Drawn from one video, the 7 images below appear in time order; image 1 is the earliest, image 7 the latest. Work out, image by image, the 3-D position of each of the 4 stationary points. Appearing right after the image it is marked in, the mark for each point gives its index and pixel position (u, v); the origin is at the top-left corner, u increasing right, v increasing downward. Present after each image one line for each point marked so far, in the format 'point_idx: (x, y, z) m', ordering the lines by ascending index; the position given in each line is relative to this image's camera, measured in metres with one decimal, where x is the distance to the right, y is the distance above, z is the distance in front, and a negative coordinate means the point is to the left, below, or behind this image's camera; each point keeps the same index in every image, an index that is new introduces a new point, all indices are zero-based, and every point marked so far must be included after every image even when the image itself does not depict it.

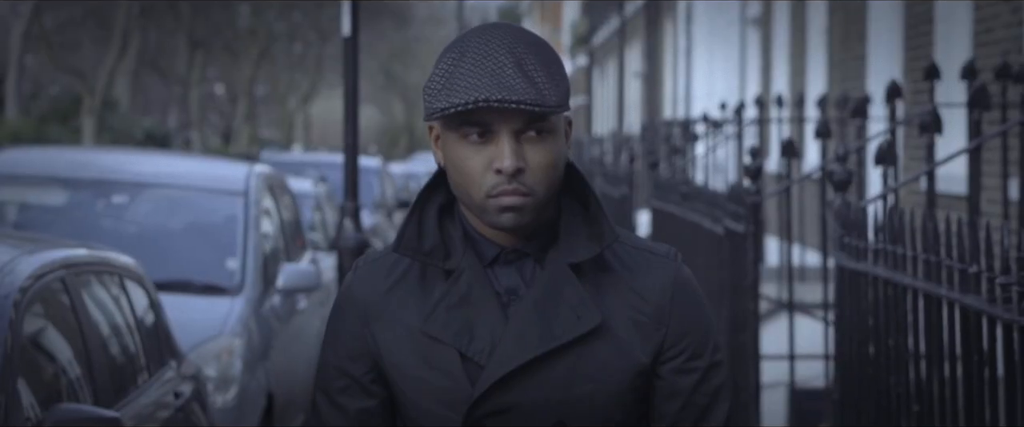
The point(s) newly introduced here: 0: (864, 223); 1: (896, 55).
0: (+1.2, 0.0, +5.8) m
1: (+2.7, +1.1, +12.1) m
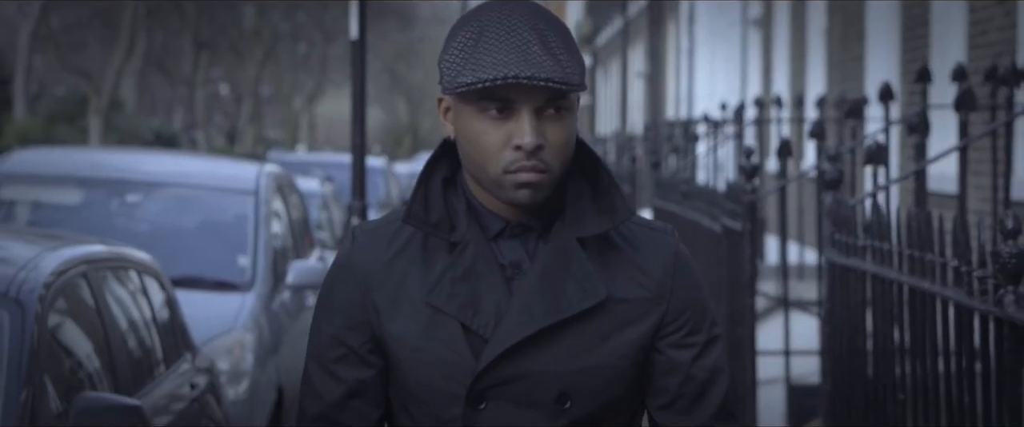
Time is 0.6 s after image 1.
0: (+1.2, 0.0, +6.0) m
1: (+2.8, +1.1, +12.3) m
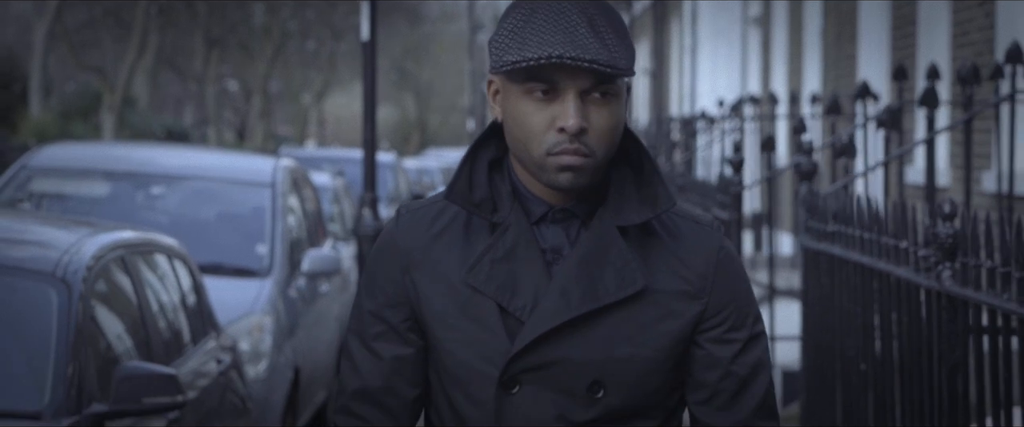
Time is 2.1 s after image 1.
0: (+1.2, 0.0, +6.5) m
1: (+2.8, +1.2, +12.8) m
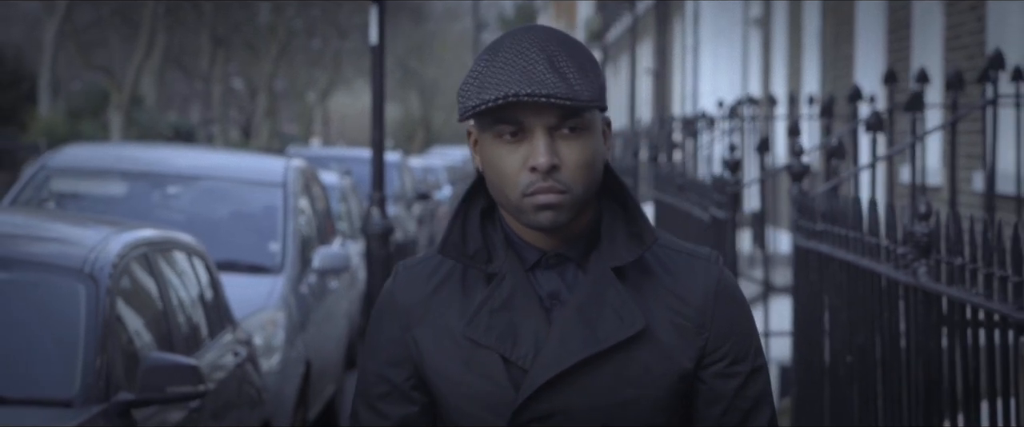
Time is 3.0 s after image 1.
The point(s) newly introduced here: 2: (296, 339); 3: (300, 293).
0: (+1.2, 0.0, +6.7) m
1: (+2.8, +1.2, +13.0) m
2: (-1.1, -0.6, +8.6) m
3: (-1.2, -0.4, +9.3) m
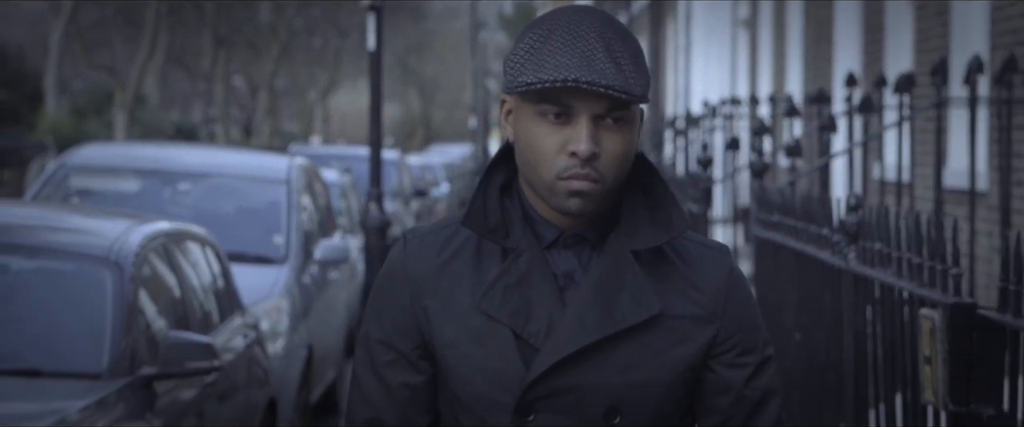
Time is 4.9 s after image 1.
0: (+1.1, 0.0, +7.3) m
1: (+2.8, +1.2, +13.6) m
2: (-1.2, -0.6, +9.2) m
3: (-1.2, -0.4, +9.9) m
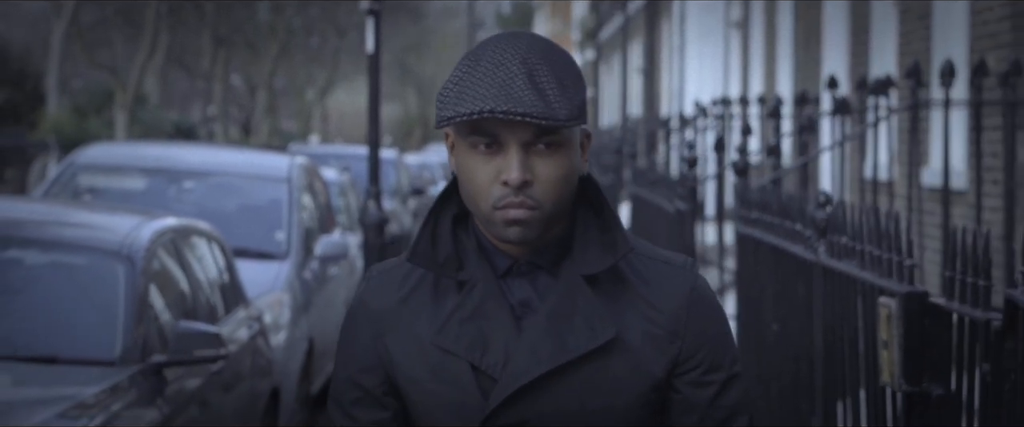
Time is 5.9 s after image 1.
0: (+1.1, +0.1, +7.7) m
1: (+2.7, +1.3, +14.0) m
2: (-1.2, -0.6, +9.6) m
3: (-1.3, -0.4, +10.3) m
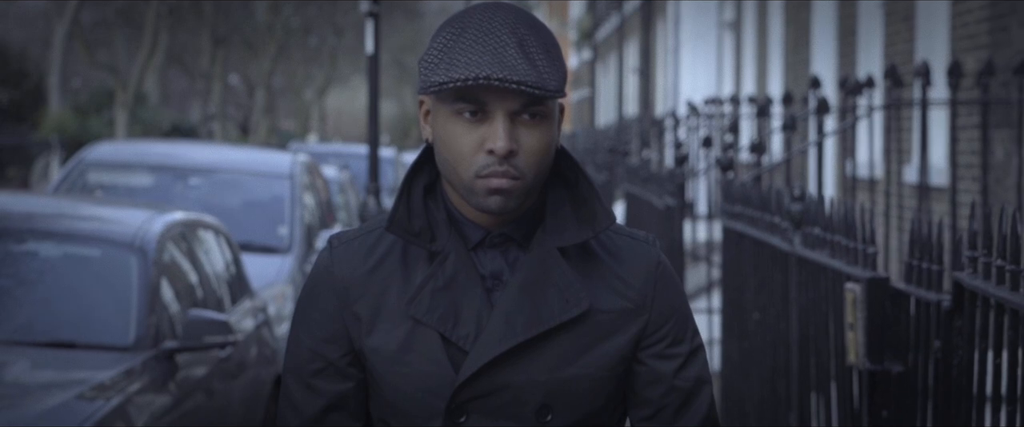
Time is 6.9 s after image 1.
0: (+1.1, +0.1, +8.0) m
1: (+2.7, +1.3, +14.3) m
2: (-1.2, -0.6, +9.9) m
3: (-1.3, -0.4, +10.6) m
